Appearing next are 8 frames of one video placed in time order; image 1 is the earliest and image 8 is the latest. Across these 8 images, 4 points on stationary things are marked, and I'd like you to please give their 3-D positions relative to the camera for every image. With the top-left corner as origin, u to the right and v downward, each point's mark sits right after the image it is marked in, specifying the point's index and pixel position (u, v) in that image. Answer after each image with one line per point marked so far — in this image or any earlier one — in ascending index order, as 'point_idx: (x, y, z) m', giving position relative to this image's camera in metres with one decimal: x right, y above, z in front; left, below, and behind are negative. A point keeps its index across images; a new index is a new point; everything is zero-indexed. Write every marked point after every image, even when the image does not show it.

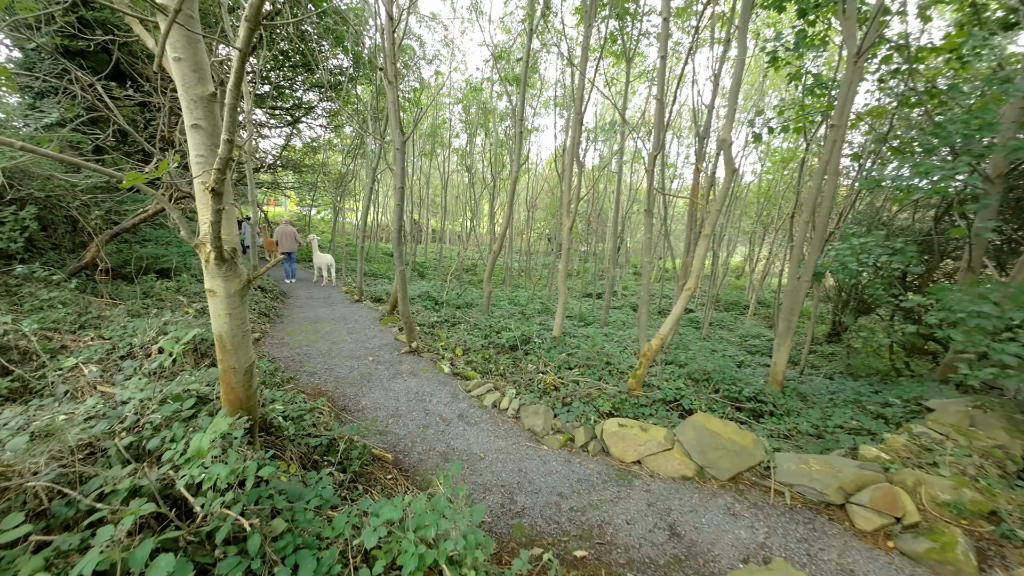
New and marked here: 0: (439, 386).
0: (-0.9, -1.2, +4.6) m
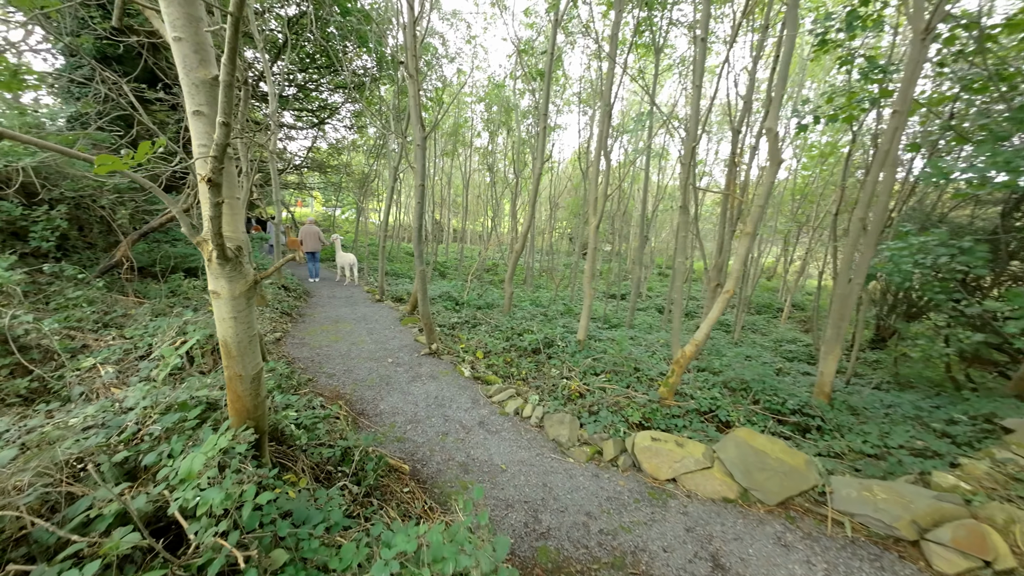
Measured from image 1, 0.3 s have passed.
0: (-0.6, -1.2, +4.5) m
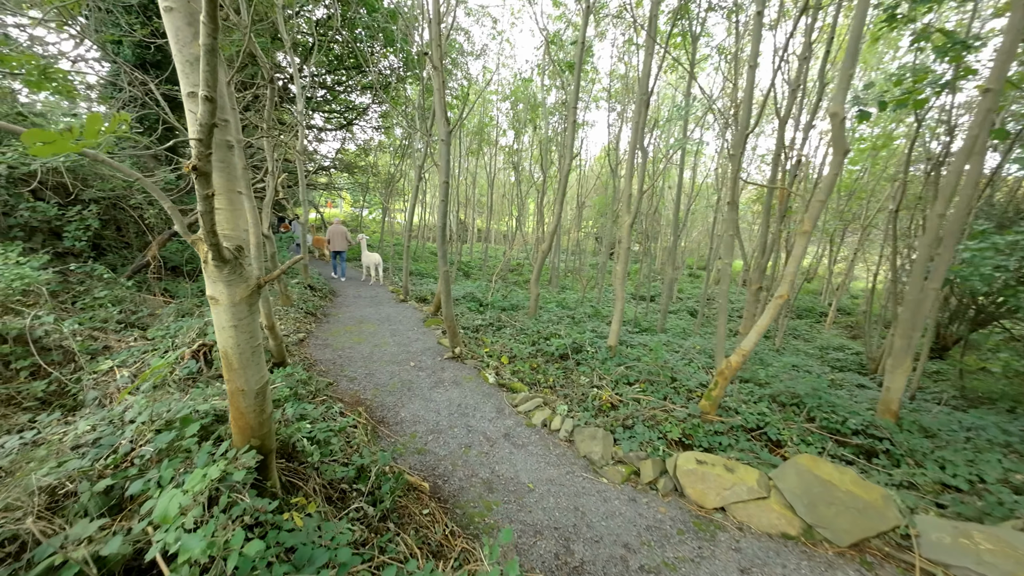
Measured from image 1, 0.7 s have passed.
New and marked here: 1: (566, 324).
0: (-0.3, -1.2, +4.2) m
1: (+1.0, -0.7, +6.7) m
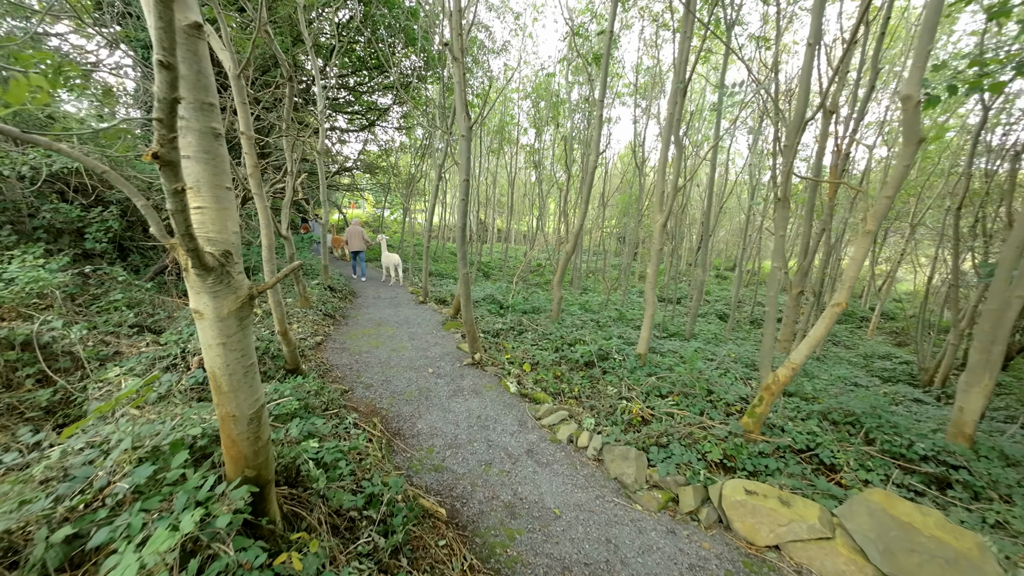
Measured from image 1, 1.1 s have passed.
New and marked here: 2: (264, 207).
0: (-0.1, -1.3, +4.0) m
1: (+1.4, -0.7, +6.4) m
2: (-1.9, +0.6, +2.9) m
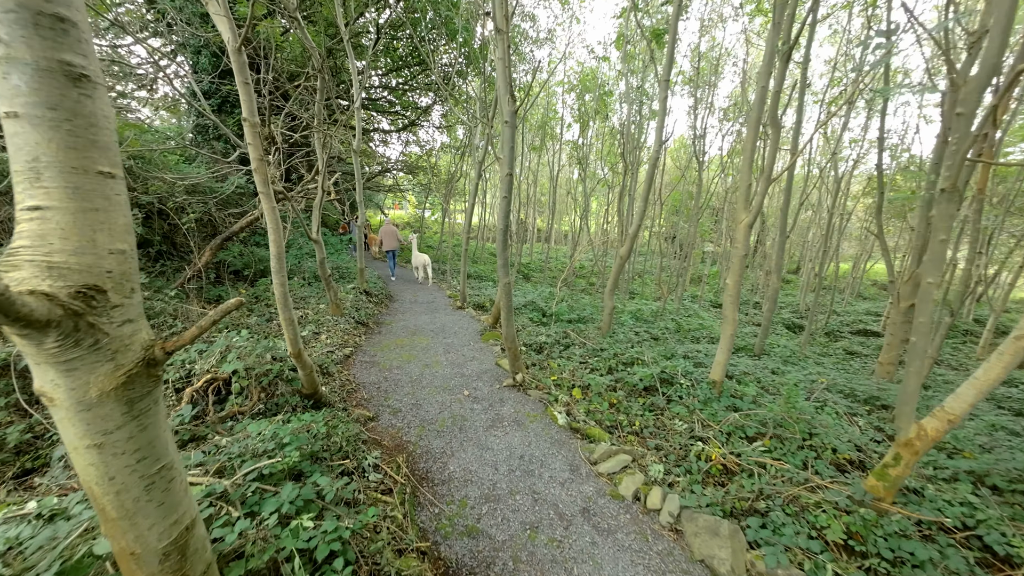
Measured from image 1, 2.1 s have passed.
0: (+0.4, -1.4, +3.3) m
1: (+2.0, -0.9, +5.6) m
2: (-1.6, +0.5, +2.4) m
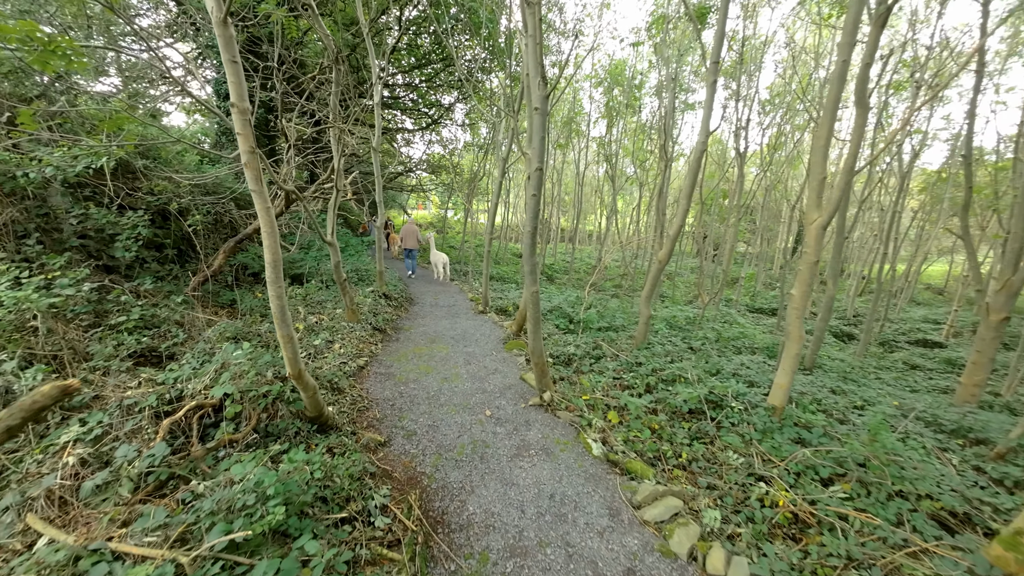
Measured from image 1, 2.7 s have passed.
0: (+0.6, -1.5, +2.9) m
1: (+2.4, -1.0, +5.0) m
2: (-1.4, +0.5, +2.1) m
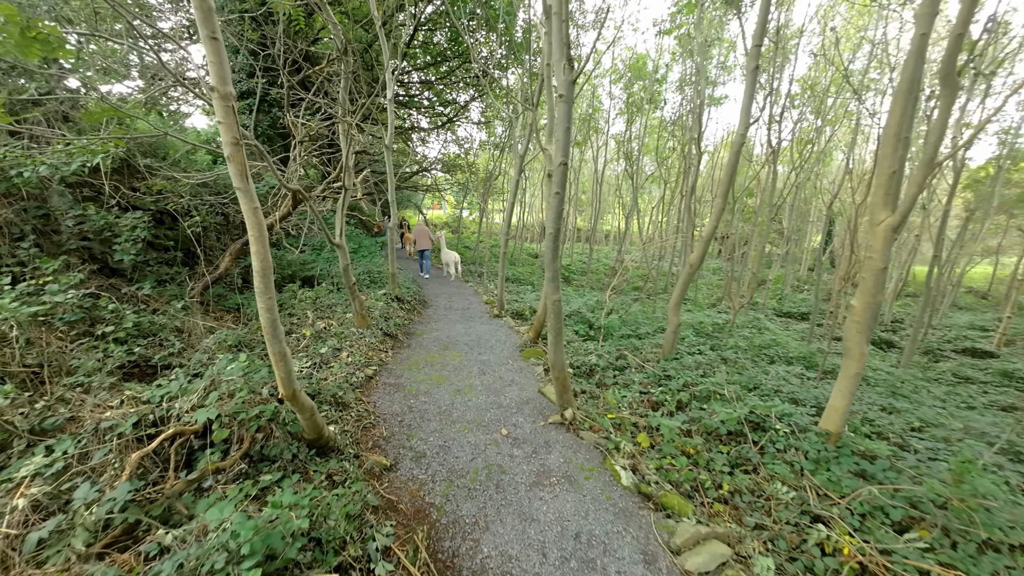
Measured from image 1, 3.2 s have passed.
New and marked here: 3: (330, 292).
0: (+0.7, -1.6, +2.5) m
1: (+2.6, -1.0, +4.6) m
2: (-1.3, +0.4, +1.8) m
3: (-2.8, -0.1, +5.8) m
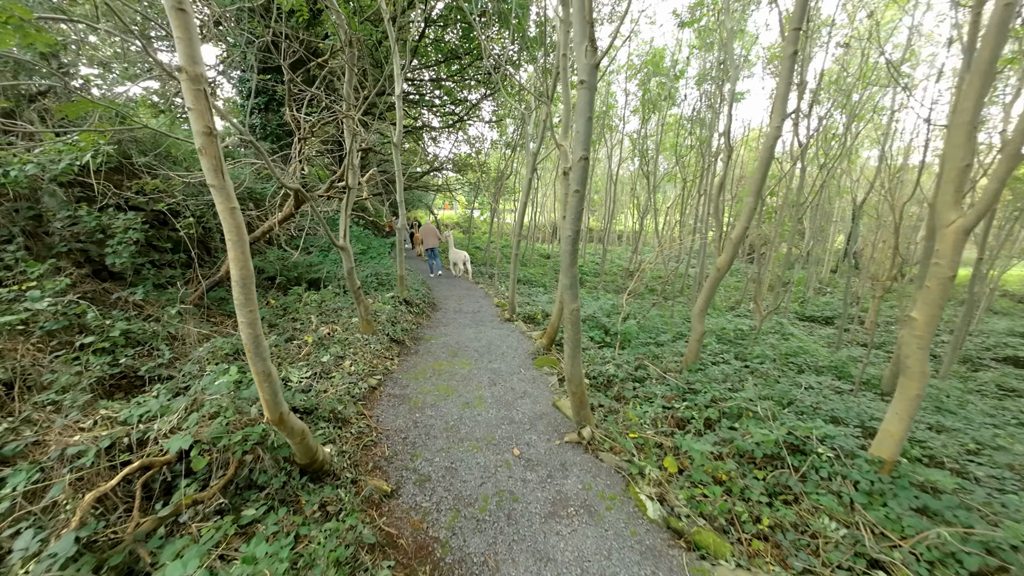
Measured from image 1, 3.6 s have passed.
0: (+0.8, -1.6, +2.2) m
1: (+2.8, -1.1, +4.3) m
2: (-1.2, +0.4, +1.6) m
3: (-2.7, -0.1, +5.7) m
